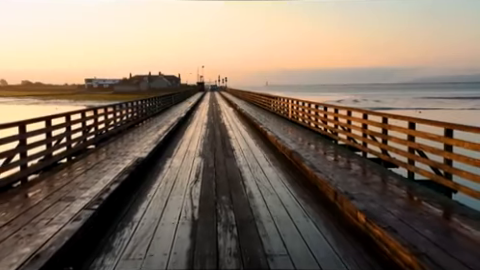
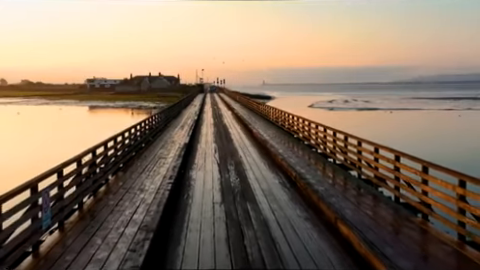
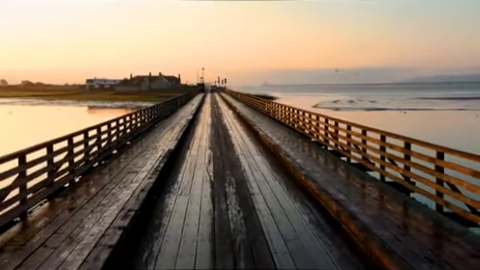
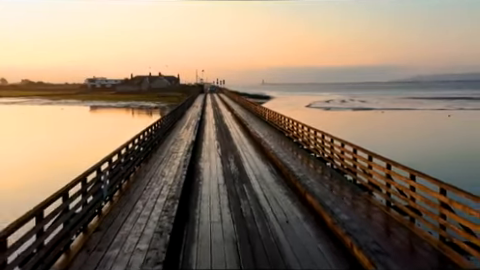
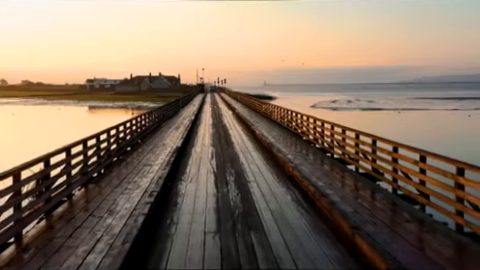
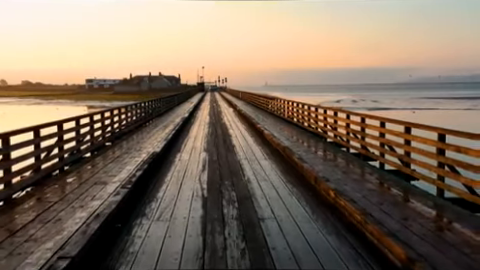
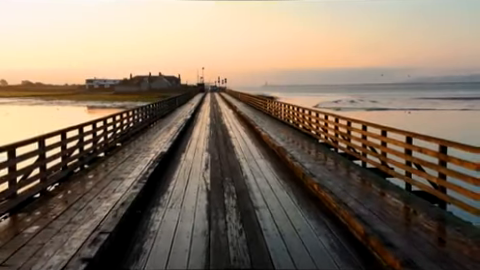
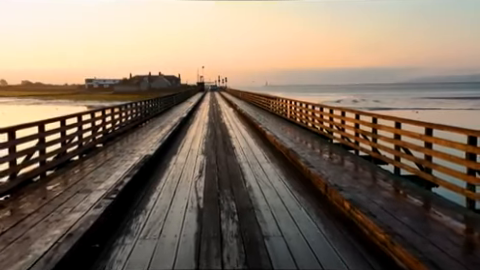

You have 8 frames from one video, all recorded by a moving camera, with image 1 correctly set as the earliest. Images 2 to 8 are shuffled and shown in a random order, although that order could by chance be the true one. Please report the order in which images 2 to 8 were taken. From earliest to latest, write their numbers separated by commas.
8, 6, 7, 3, 5, 2, 4
